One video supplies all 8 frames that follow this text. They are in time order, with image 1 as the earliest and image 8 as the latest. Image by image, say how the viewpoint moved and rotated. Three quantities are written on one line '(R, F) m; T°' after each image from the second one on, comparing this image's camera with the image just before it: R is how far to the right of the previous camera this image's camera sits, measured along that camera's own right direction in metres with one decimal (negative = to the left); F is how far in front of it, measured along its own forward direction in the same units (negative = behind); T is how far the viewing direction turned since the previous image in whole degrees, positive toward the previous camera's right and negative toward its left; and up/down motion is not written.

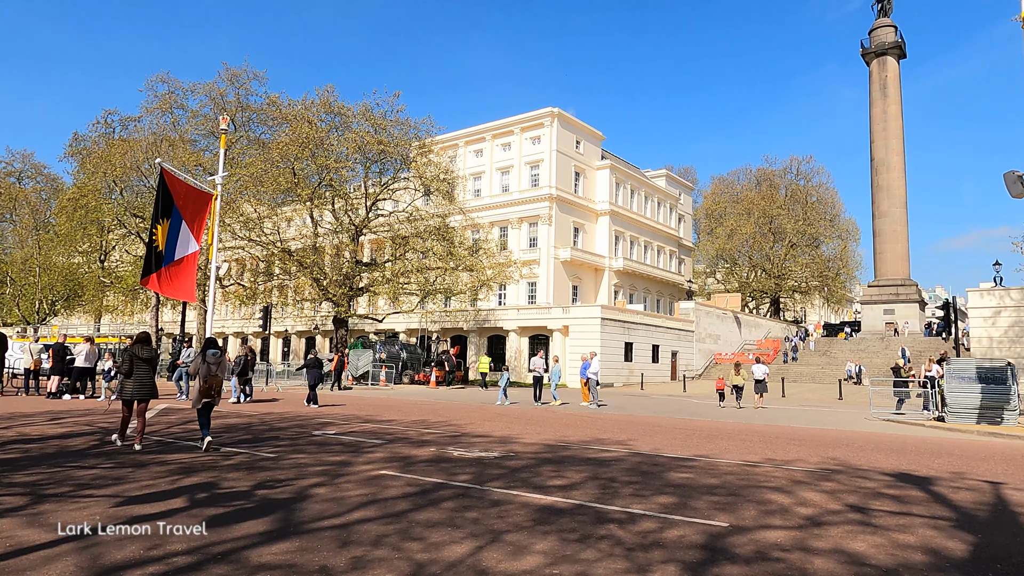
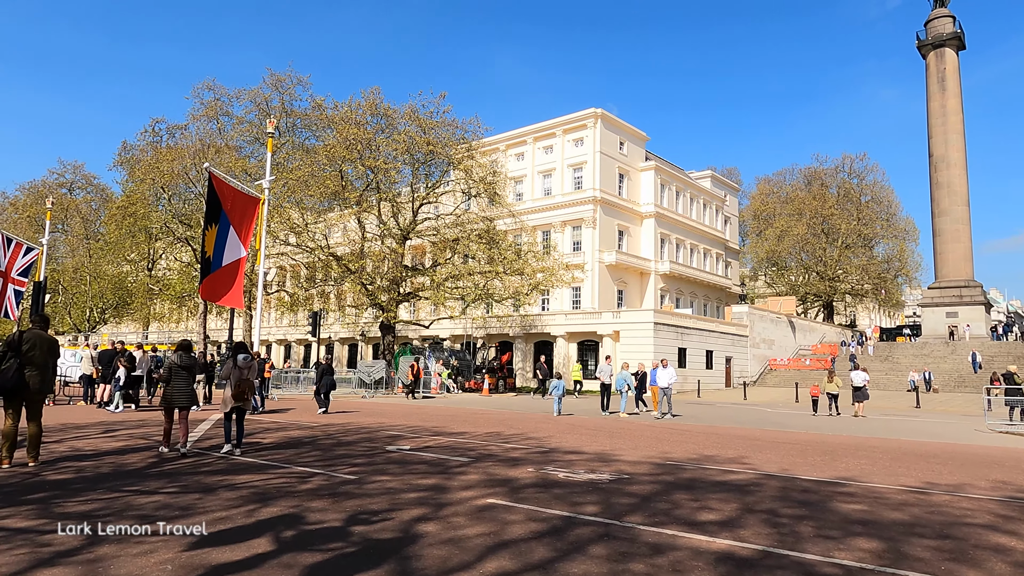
(-0.8, +1.1) m; -3°
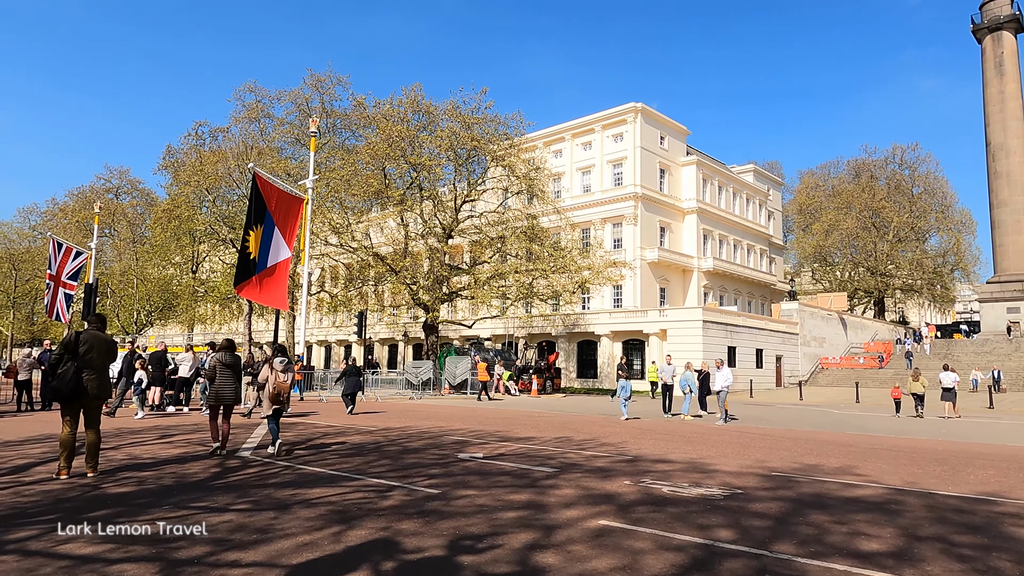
(-0.6, +0.7) m; -3°
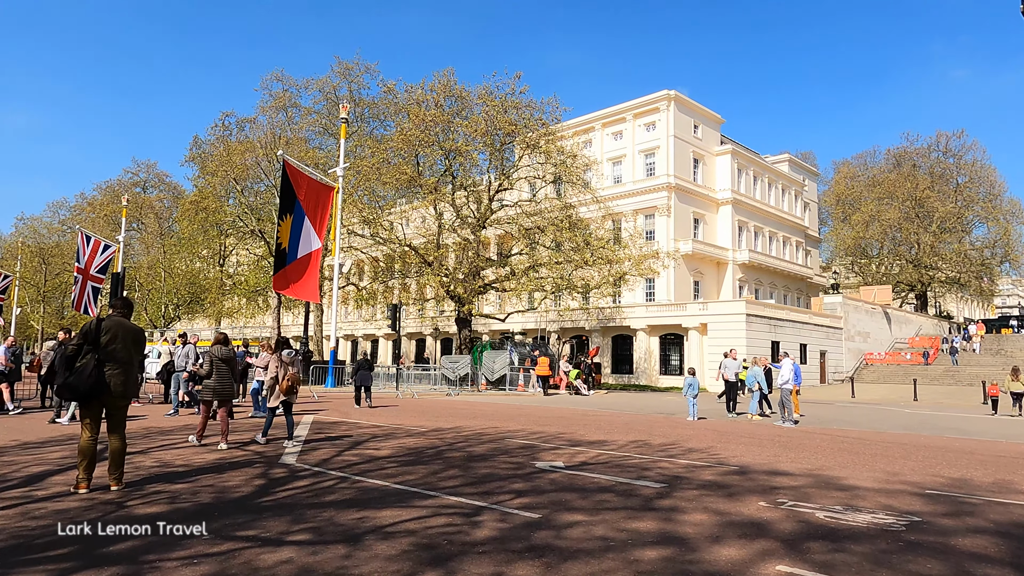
(-0.7, +1.2) m; -2°
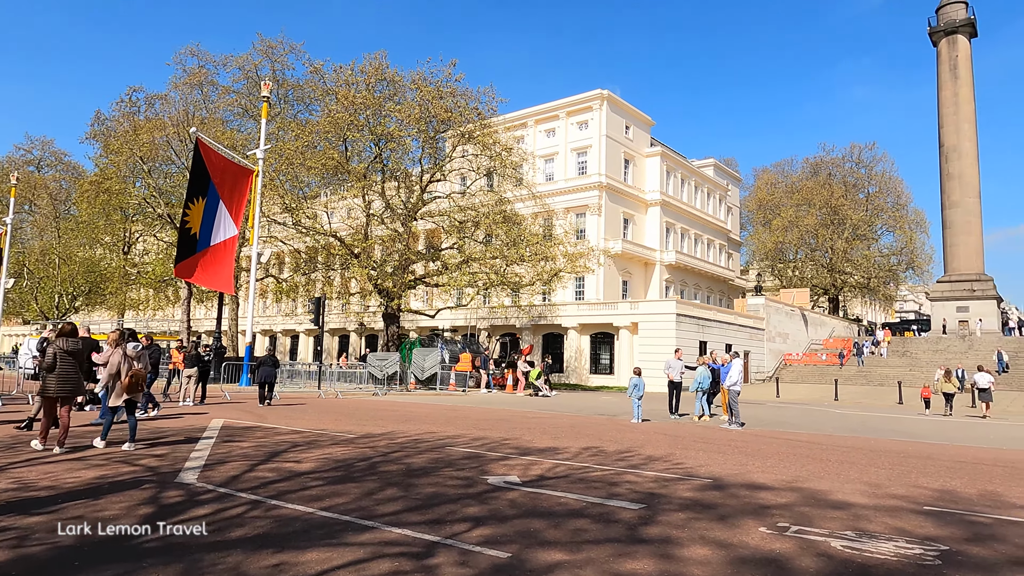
(-0.3, +1.1) m; +6°
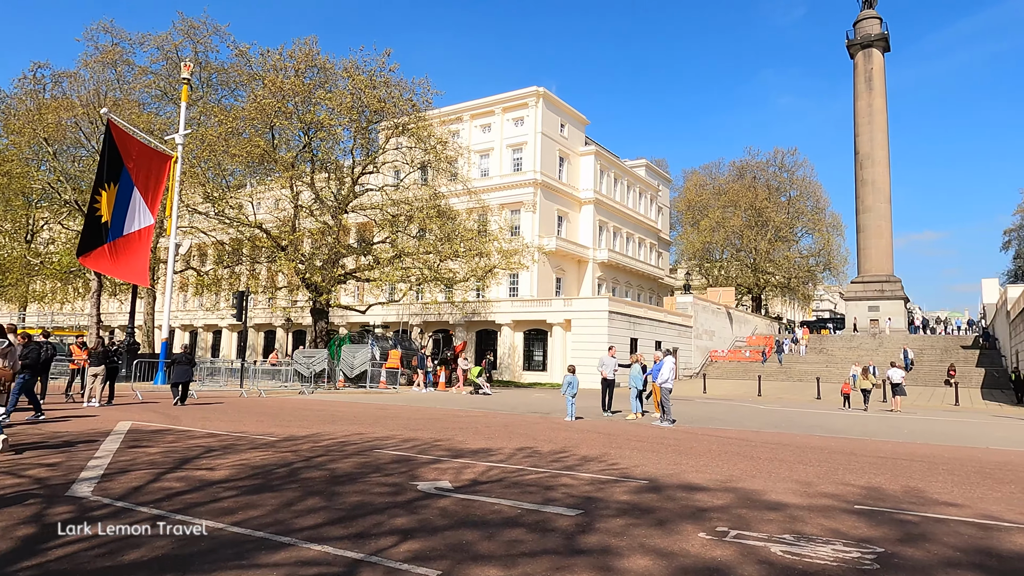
(0.0, +0.3) m; +6°
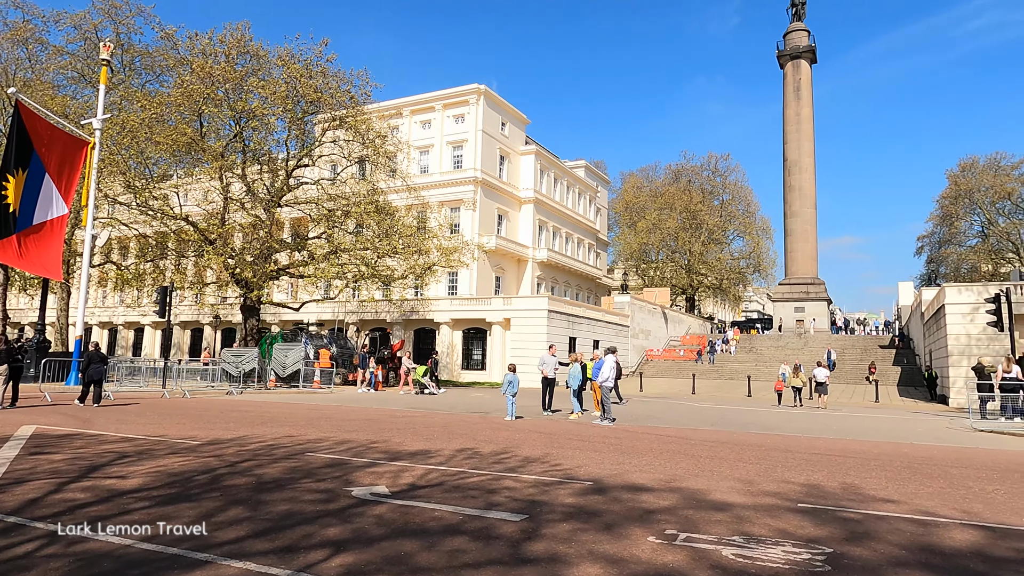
(0.0, +0.3) m; +5°
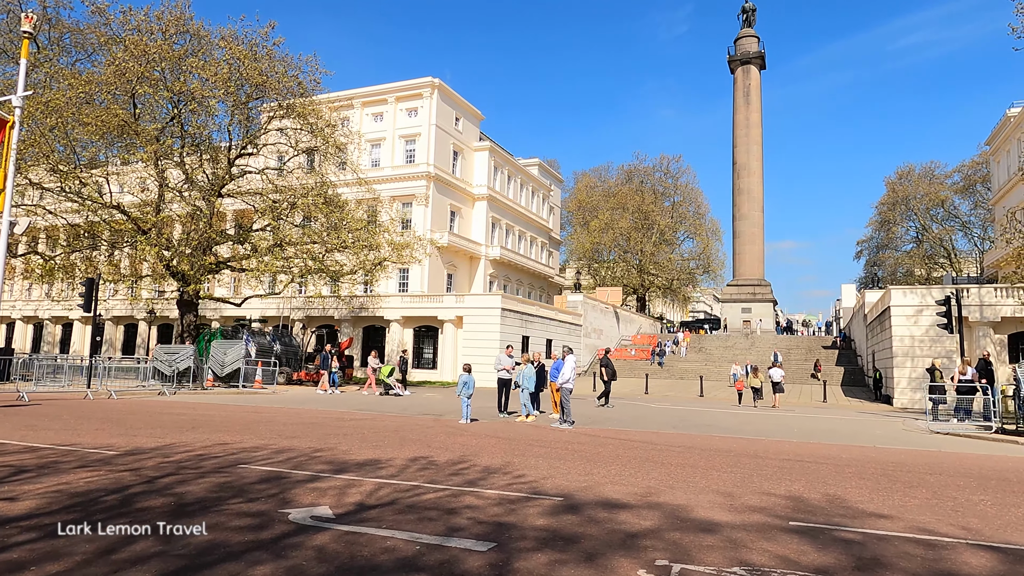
(-0.1, +0.7) m; +4°
